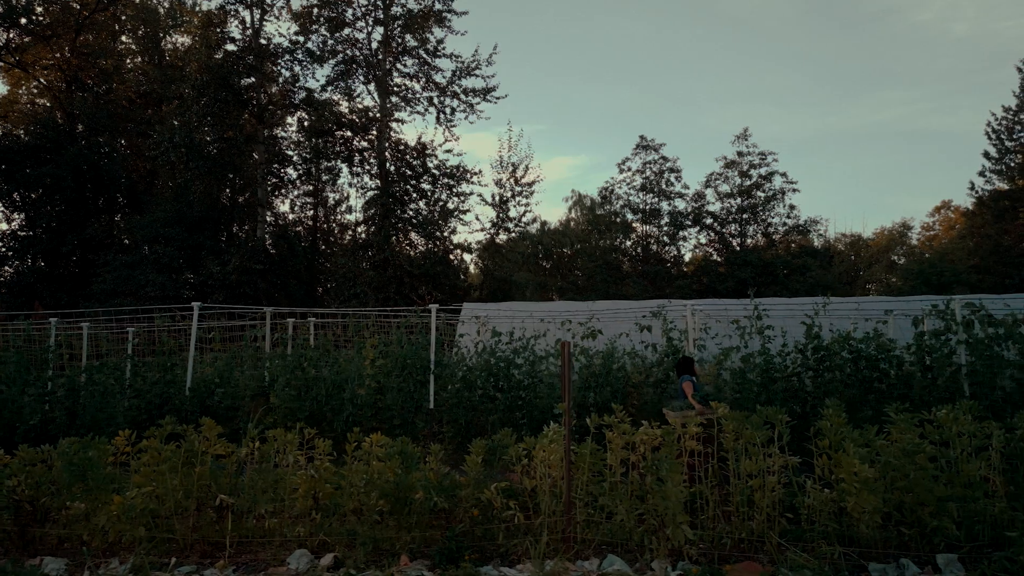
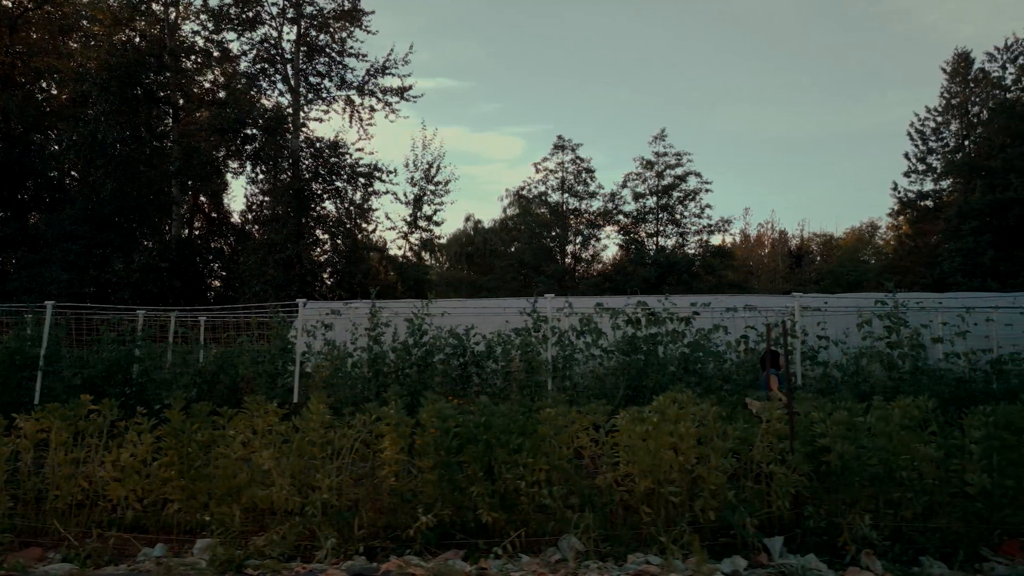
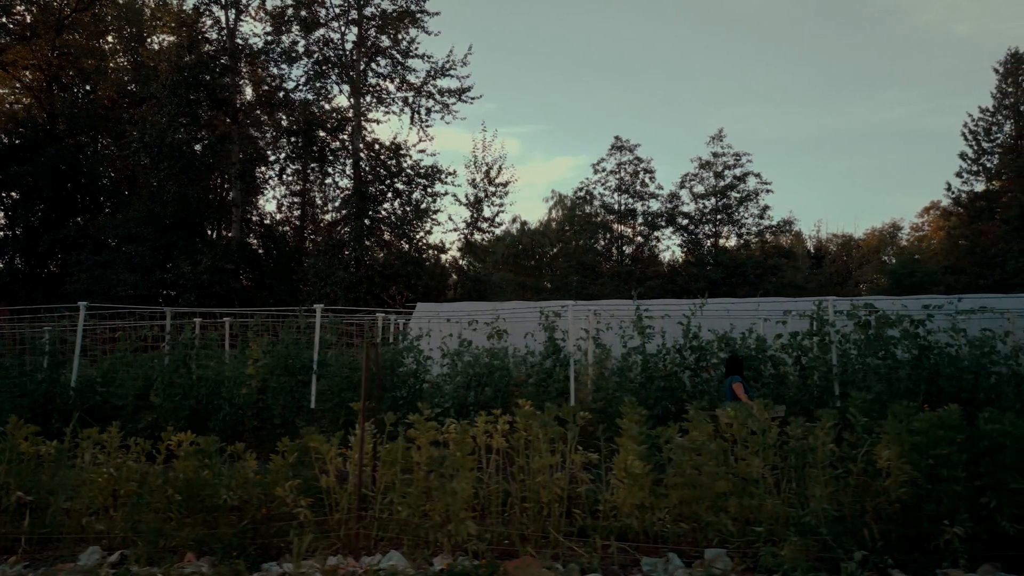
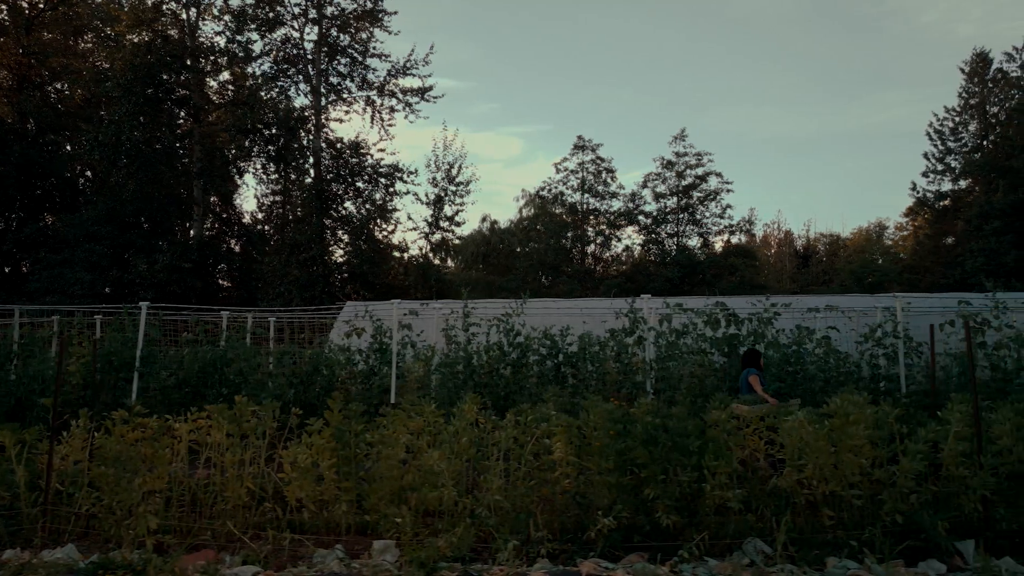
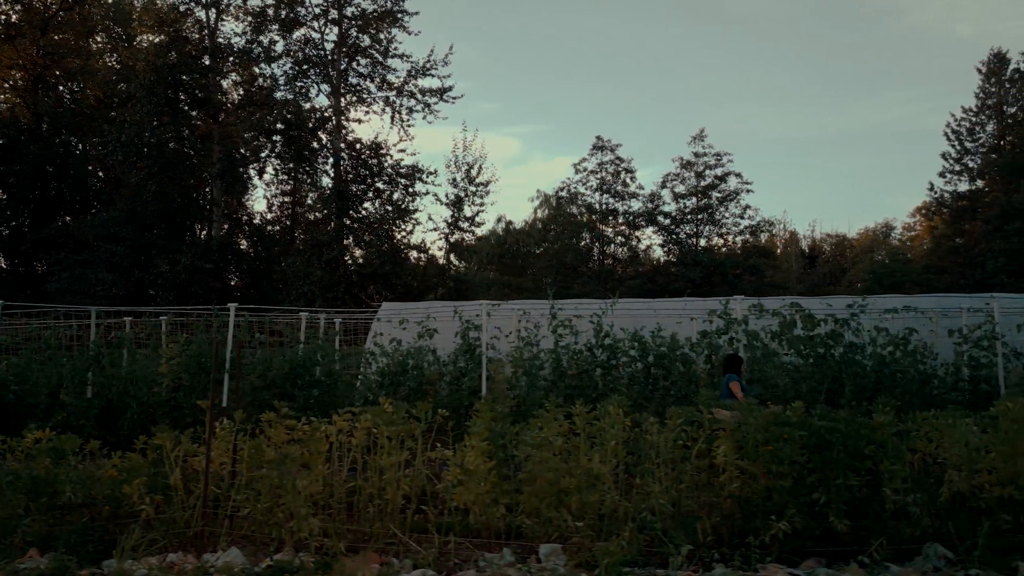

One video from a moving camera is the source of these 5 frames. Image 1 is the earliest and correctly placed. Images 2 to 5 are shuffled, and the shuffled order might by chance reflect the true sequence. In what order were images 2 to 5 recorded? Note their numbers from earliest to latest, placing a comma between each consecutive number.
3, 5, 4, 2
